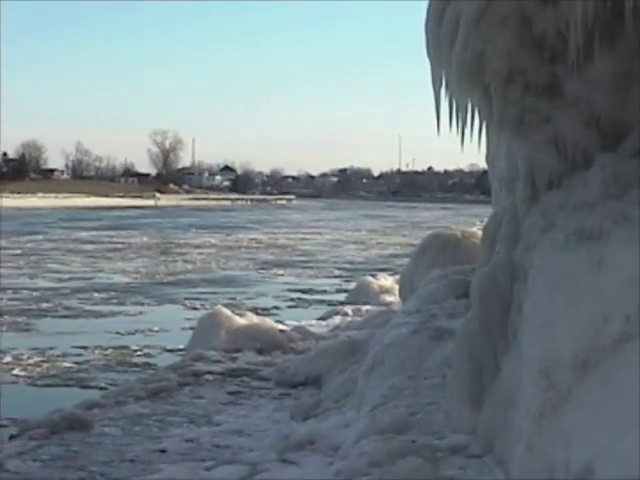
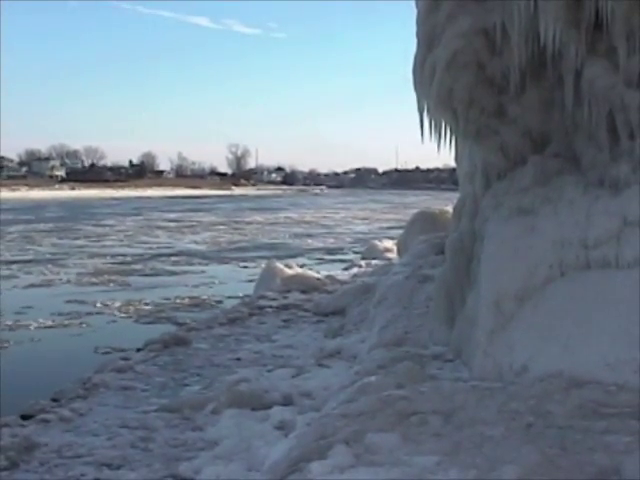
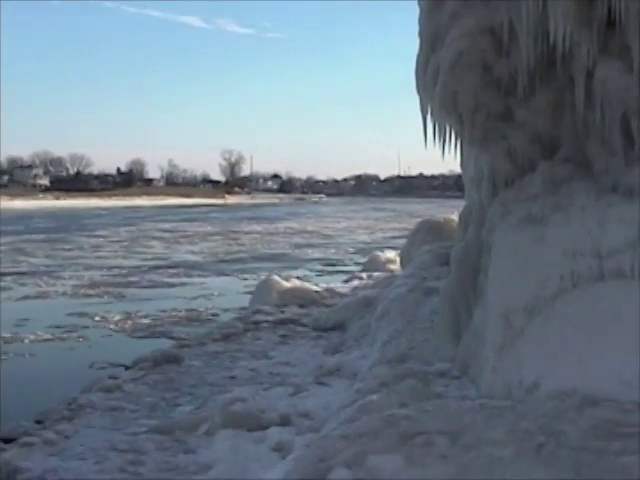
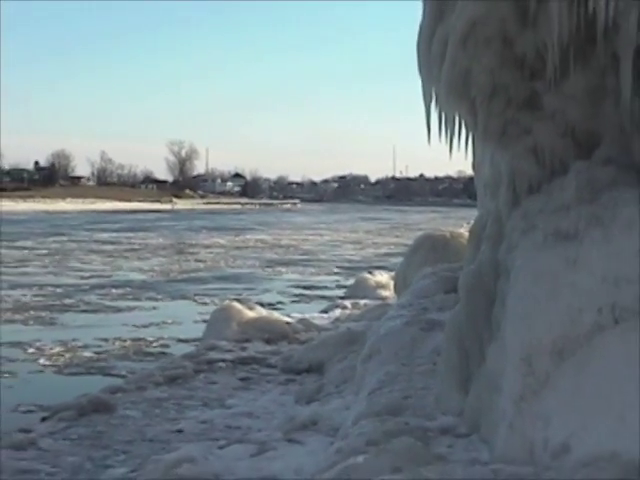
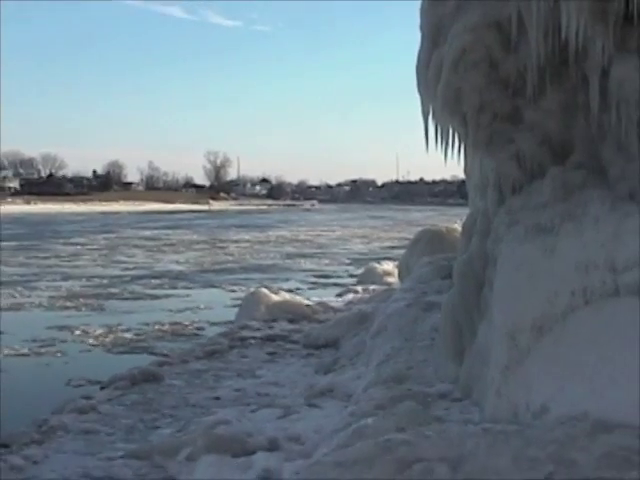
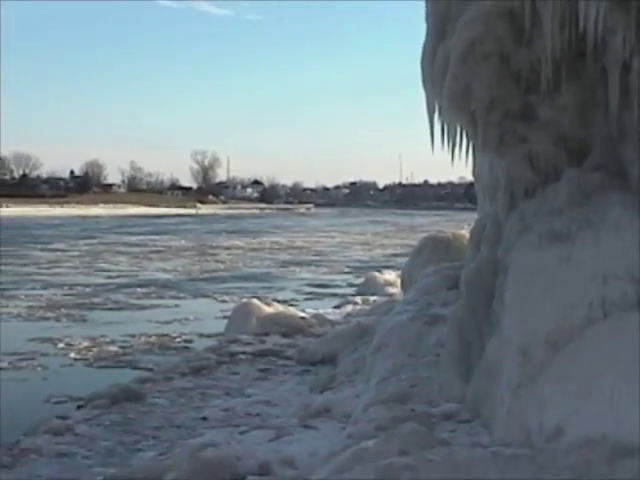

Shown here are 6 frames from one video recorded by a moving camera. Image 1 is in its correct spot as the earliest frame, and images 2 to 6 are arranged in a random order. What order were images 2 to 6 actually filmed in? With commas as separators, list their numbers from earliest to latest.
4, 6, 5, 3, 2
